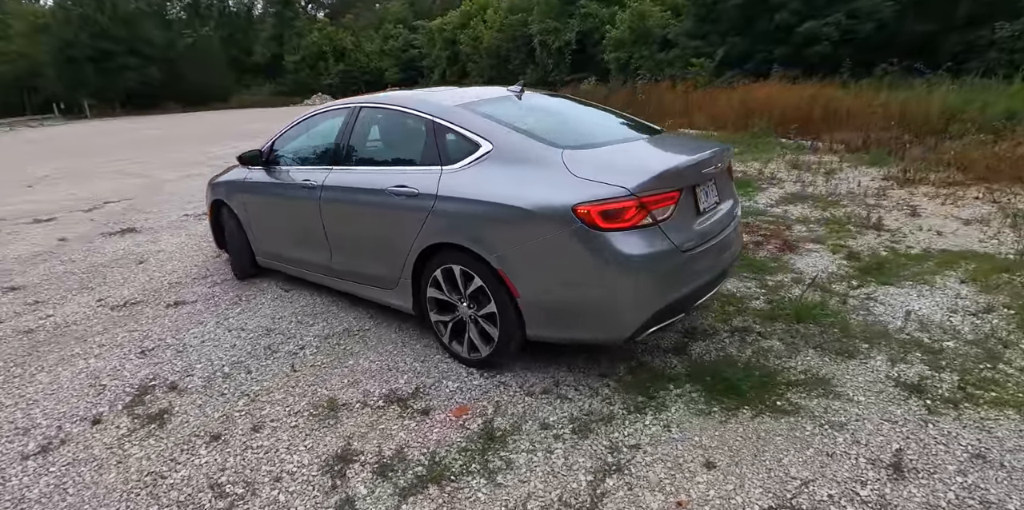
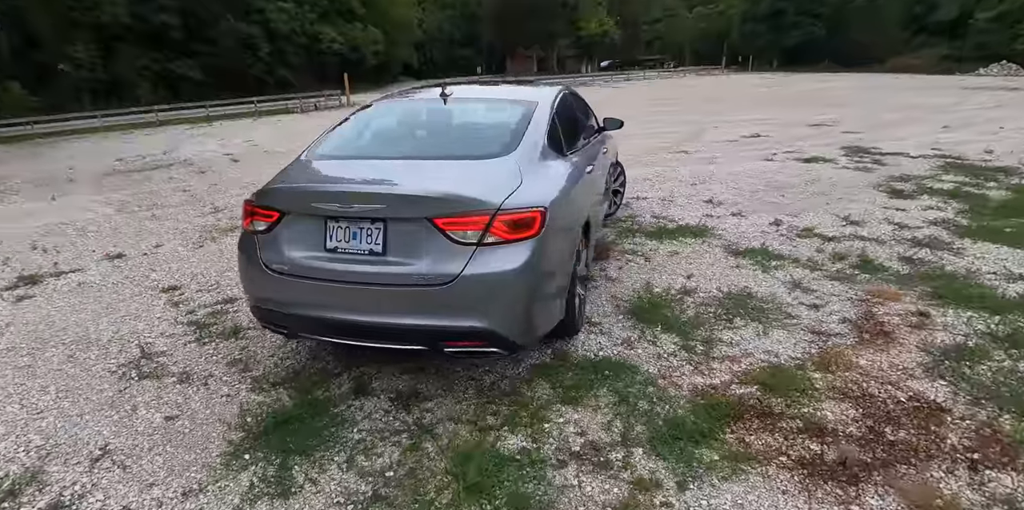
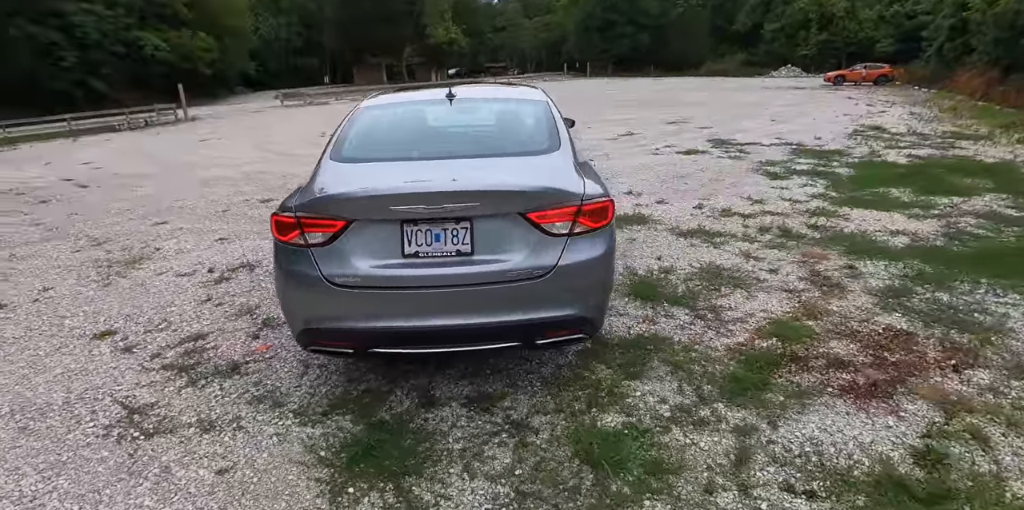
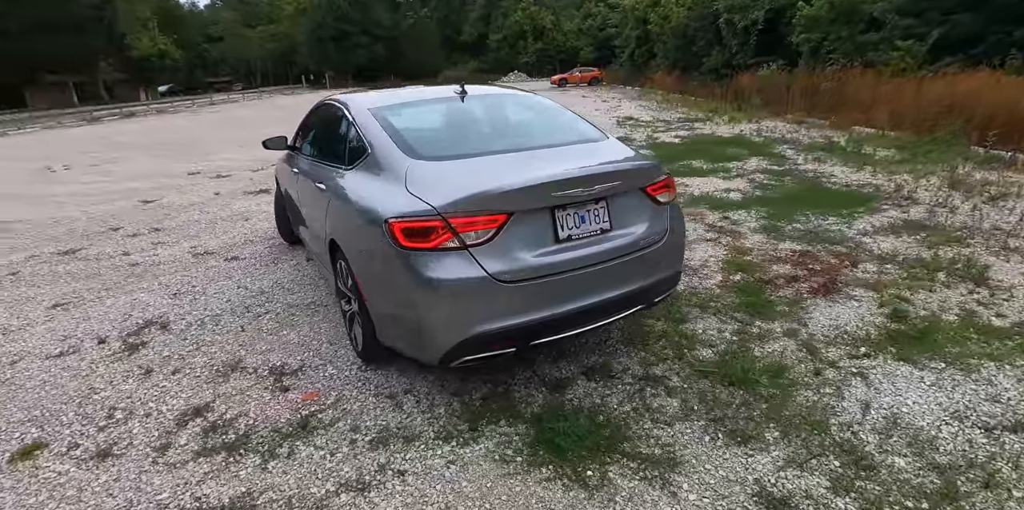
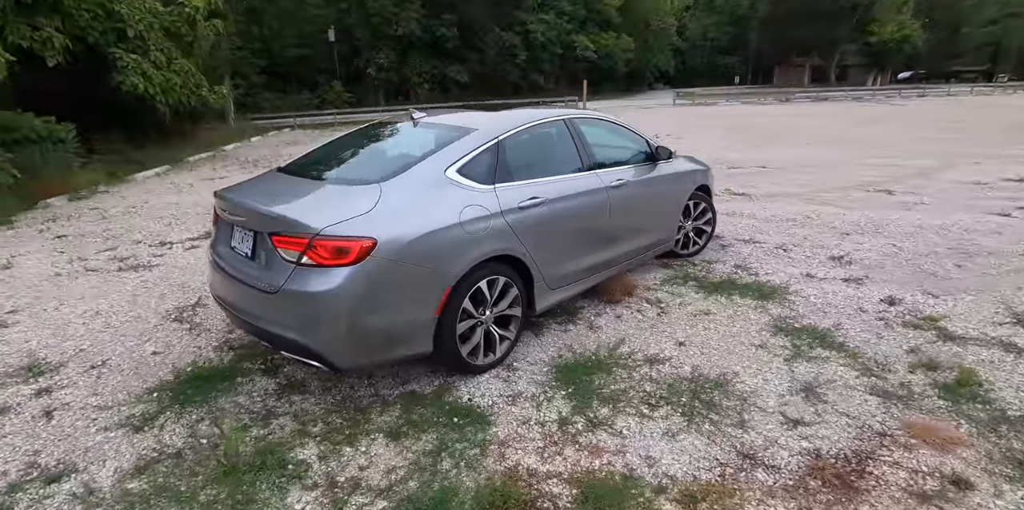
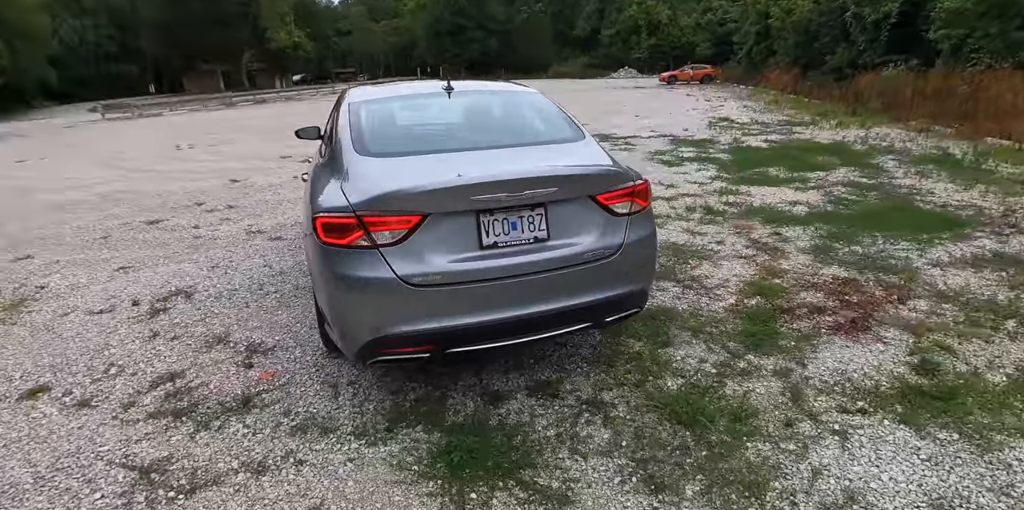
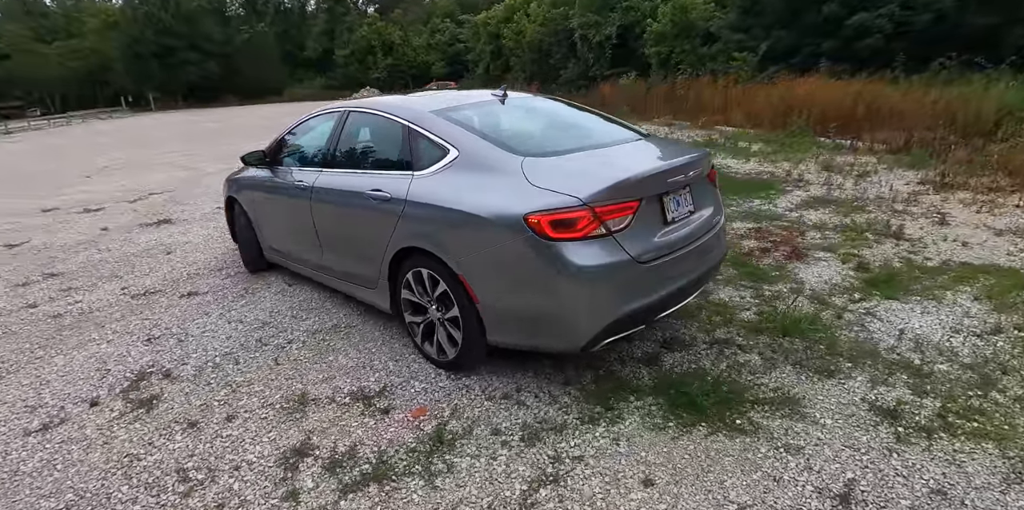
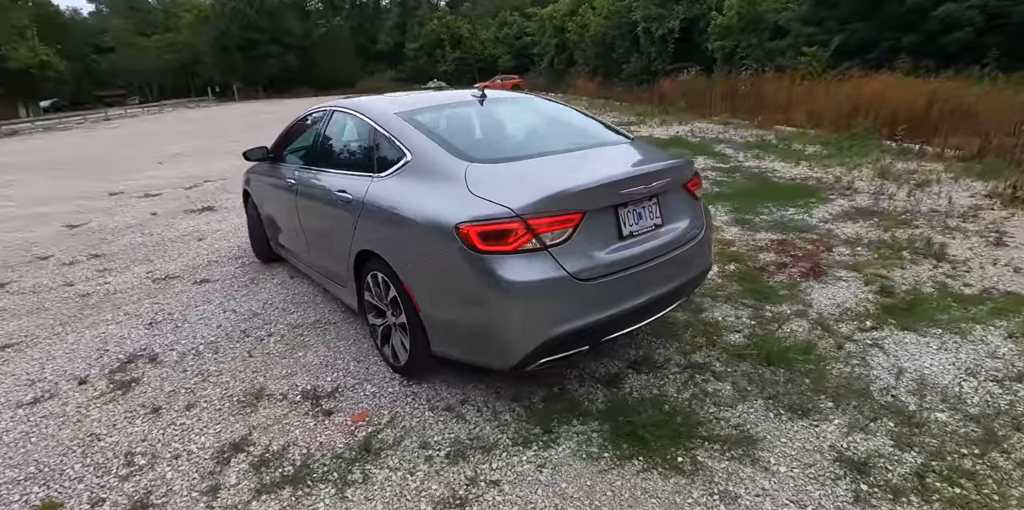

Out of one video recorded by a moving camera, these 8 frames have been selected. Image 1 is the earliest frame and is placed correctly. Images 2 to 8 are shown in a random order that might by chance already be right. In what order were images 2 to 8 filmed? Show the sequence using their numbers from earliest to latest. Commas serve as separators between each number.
7, 8, 4, 6, 3, 2, 5
